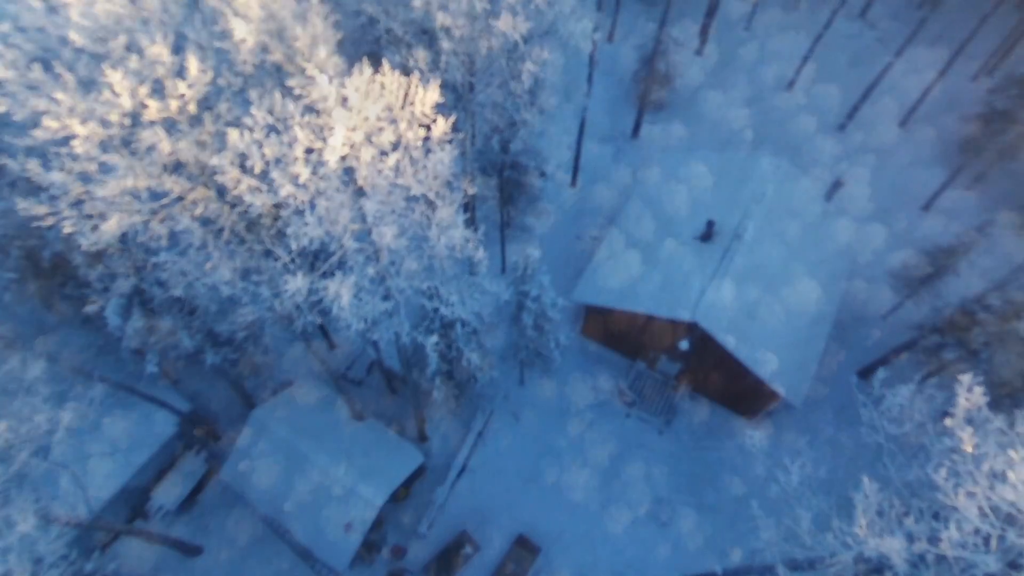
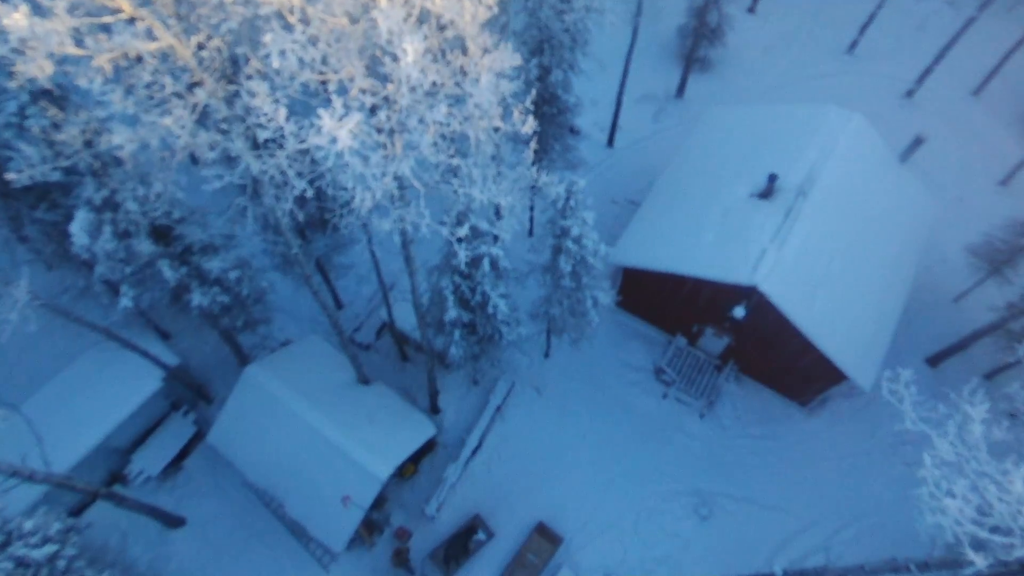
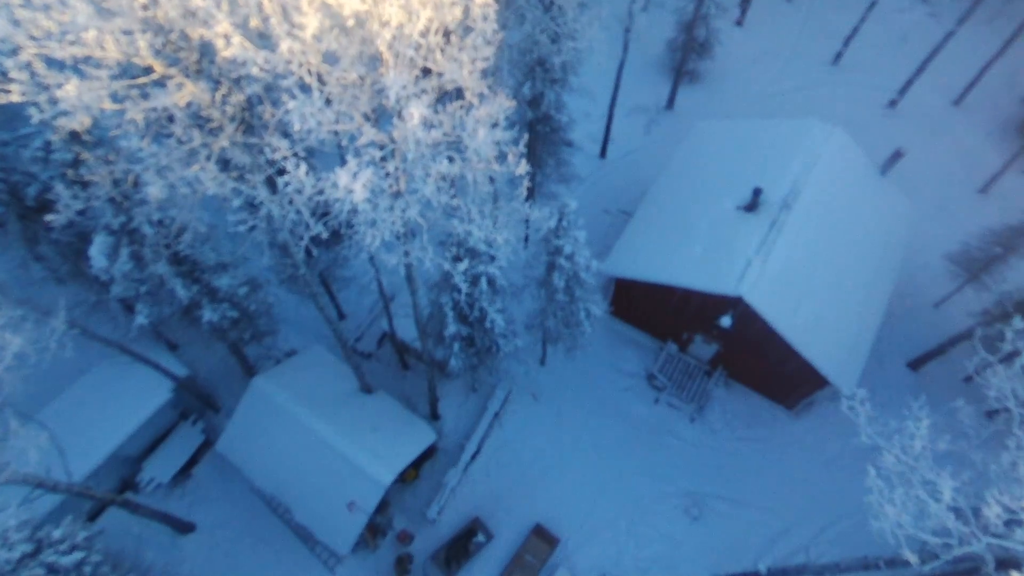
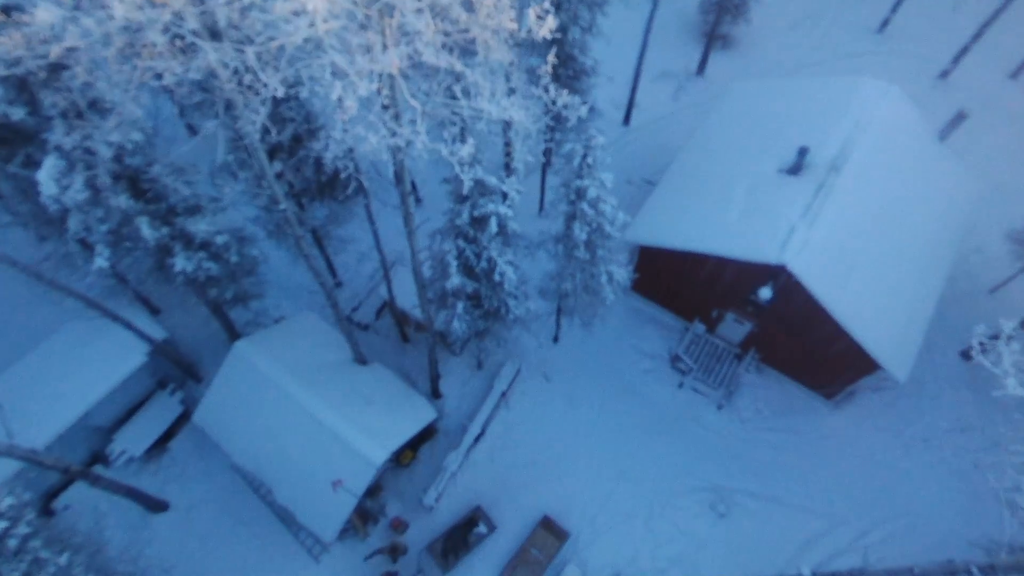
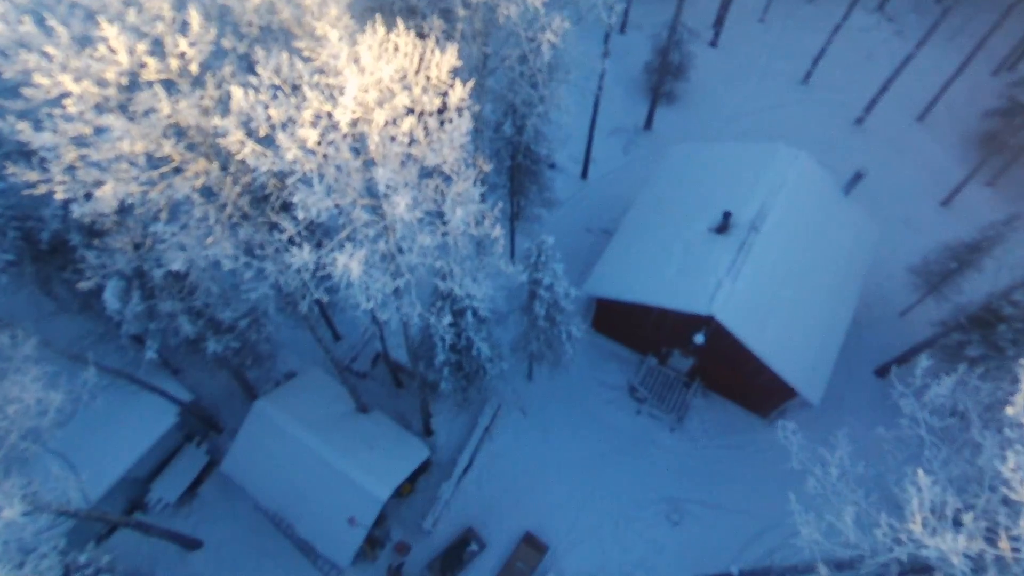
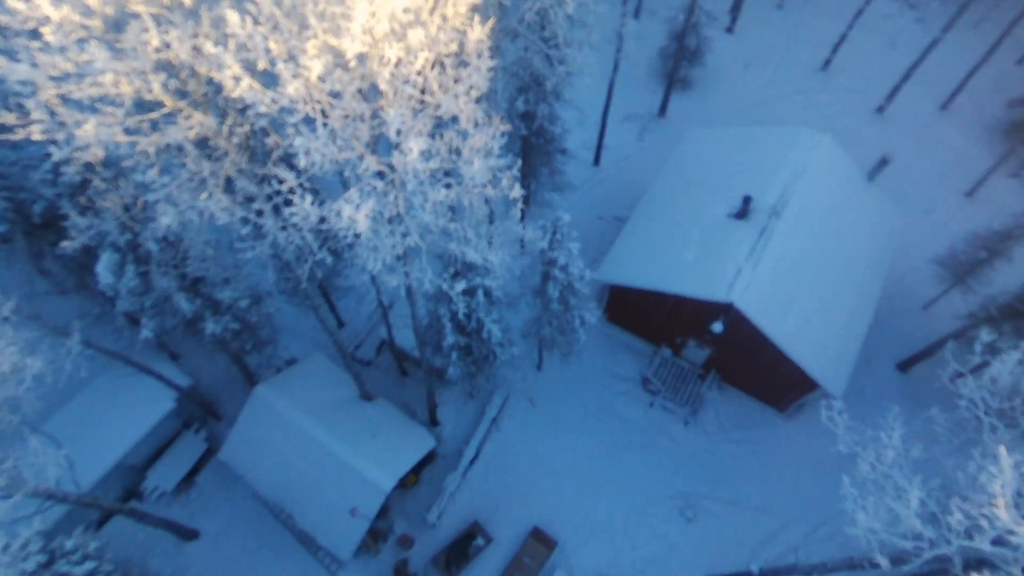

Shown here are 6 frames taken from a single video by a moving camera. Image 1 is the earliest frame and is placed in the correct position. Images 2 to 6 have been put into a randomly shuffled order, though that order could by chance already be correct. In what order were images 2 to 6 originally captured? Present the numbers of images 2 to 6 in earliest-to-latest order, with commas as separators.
5, 6, 3, 2, 4
